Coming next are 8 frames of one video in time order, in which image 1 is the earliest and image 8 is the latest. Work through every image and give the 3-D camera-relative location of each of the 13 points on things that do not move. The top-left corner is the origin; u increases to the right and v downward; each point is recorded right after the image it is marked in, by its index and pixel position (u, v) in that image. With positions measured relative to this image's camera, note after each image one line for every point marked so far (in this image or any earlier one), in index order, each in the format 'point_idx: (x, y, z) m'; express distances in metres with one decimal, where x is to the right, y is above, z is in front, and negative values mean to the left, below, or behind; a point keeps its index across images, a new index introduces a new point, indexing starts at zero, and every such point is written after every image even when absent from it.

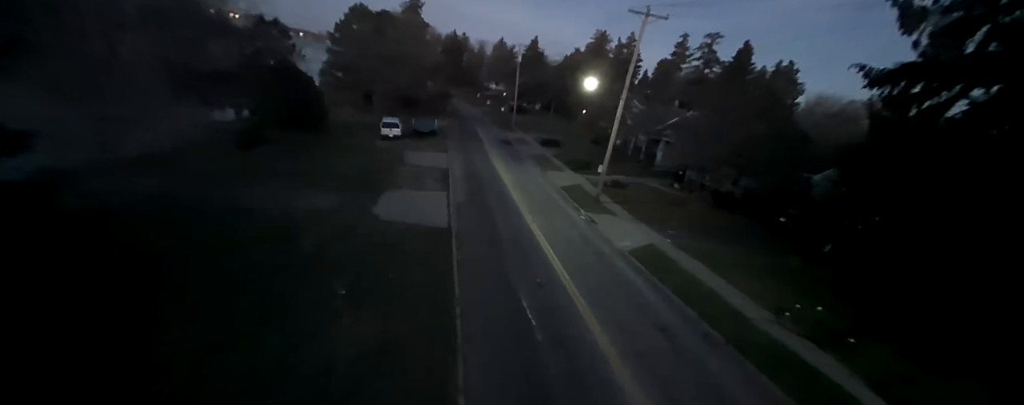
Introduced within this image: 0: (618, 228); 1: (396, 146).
0: (+4.1, -0.9, +11.5) m
1: (-6.5, +3.1, +18.1) m
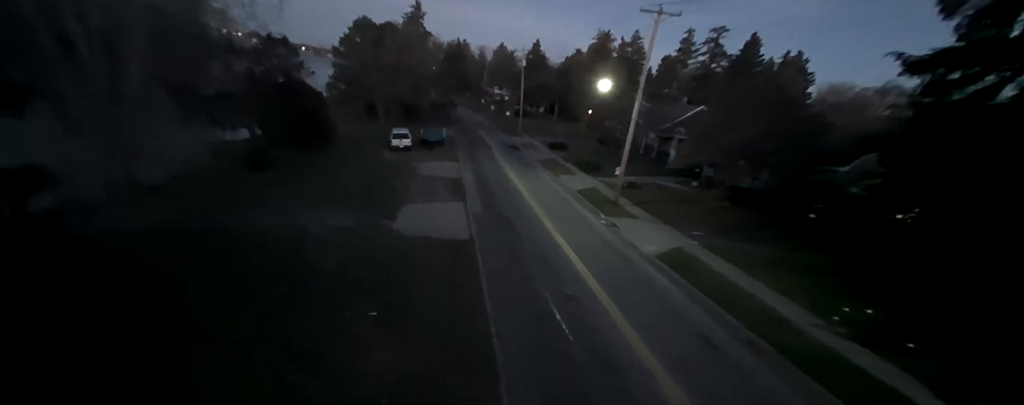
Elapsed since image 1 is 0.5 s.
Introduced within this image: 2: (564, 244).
0: (+4.7, -1.0, +11.2) m
1: (-5.9, +2.5, +18.1) m
2: (+1.5, -0.9, +10.0) m
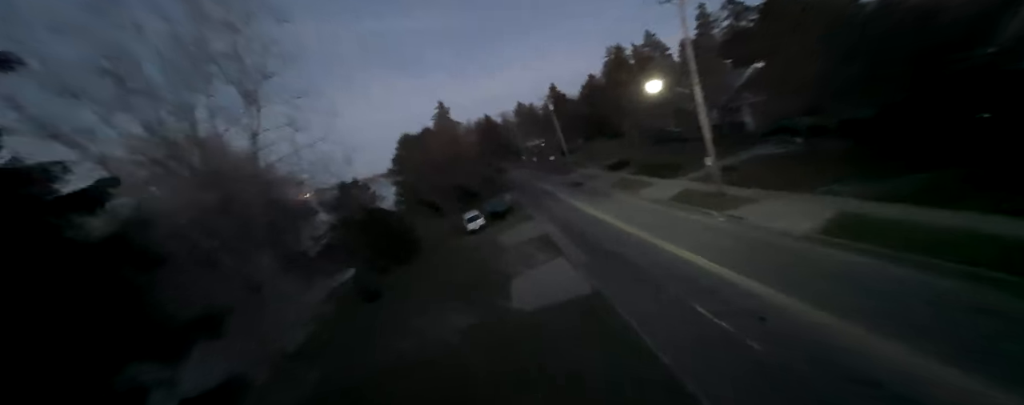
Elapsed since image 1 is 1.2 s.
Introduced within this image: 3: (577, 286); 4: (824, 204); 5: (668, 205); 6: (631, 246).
0: (+7.8, -0.3, +9.2) m
1: (-1.6, -1.9, +18.3) m
2: (+4.6, -1.3, +8.6) m
3: (+1.7, -2.1, +7.9) m
4: (+8.4, -0.1, +8.5) m
5: (+6.6, -0.1, +13.3) m
6: (+3.8, -1.4, +10.1) m
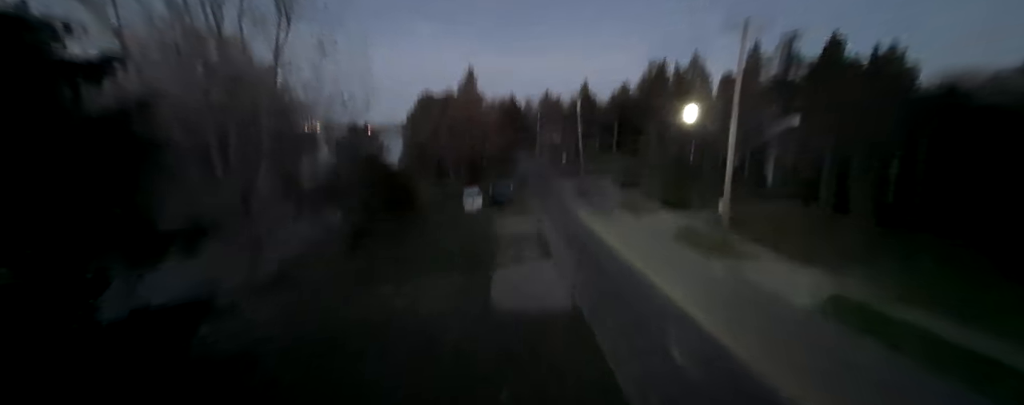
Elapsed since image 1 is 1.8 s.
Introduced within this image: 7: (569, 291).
0: (+7.6, -2.1, +9.1) m
1: (-1.8, -0.7, +18.1) m
2: (+4.2, -2.3, +8.6) m
3: (+1.2, -2.3, +7.8) m
4: (+8.2, -2.1, +8.3) m
5: (+6.5, -1.5, +13.1) m
6: (+3.5, -2.1, +10.0) m
7: (+1.4, -2.3, +7.9) m
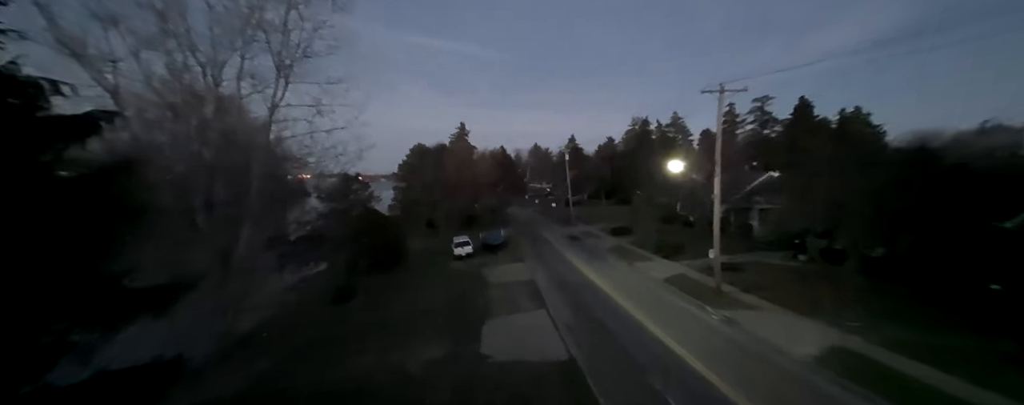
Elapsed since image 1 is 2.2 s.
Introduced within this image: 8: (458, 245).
0: (+7.3, -3.4, +8.8) m
1: (-2.3, -3.5, +17.7) m
2: (+4.0, -3.5, +8.2) m
3: (+1.0, -3.4, +7.3) m
4: (+8.0, -3.3, +8.1) m
5: (+6.2, -3.4, +12.9) m
6: (+3.2, -3.5, +9.6) m
7: (+1.2, -3.4, +7.4) m
8: (-3.4, -2.7, +19.9) m
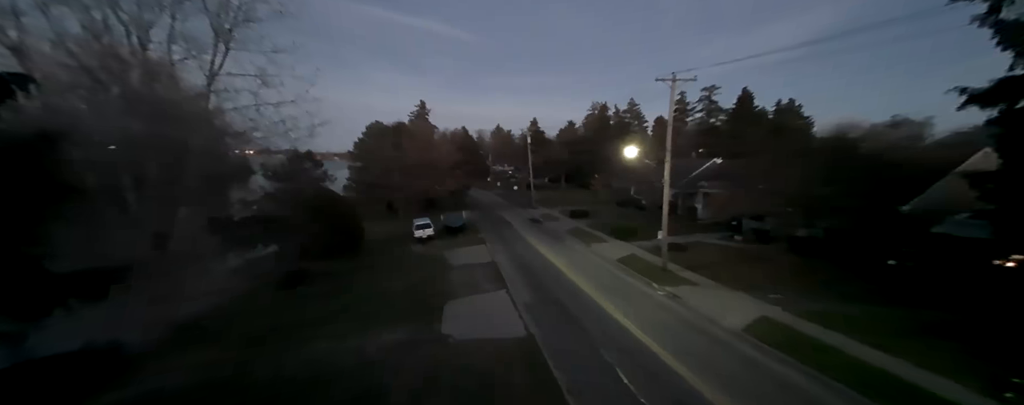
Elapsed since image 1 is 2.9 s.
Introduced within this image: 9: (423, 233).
0: (+6.2, -3.0, +10.0) m
1: (-4.5, -2.5, +17.6) m
2: (+2.9, -3.1, +8.9) m
3: (0.0, -3.0, +7.7) m
4: (+7.0, -2.9, +9.3) m
5: (+4.5, -2.8, +13.9) m
6: (+2.0, -3.0, +10.3) m
7: (+0.3, -3.0, +7.9) m
8: (-5.8, -1.5, +19.6) m
9: (-5.6, -1.8, +19.5) m
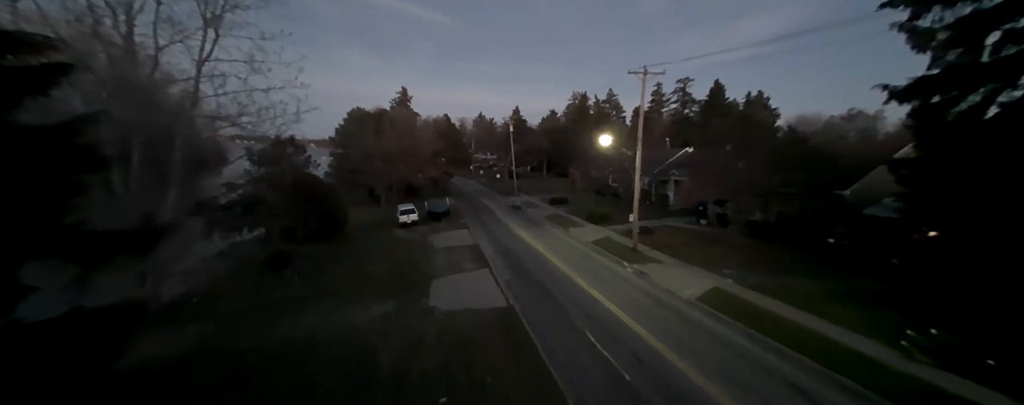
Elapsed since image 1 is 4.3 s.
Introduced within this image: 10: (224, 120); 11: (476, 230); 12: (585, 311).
0: (+5.5, -2.5, +11.0) m
1: (-5.5, -1.7, +17.9) m
2: (+2.4, -2.6, +9.7) m
3: (-0.5, -2.6, +8.3) m
4: (+6.4, -2.5, +10.3) m
5: (+3.7, -2.1, +14.7) m
6: (+1.4, -2.5, +11.0) m
7: (-0.2, -2.6, +8.5) m
8: (-7.0, -0.7, +19.9) m
9: (-6.7, -1.0, +19.8) m
10: (-6.5, +1.8, +7.0) m
11: (-2.1, -1.6, +18.1) m
12: (+1.6, -2.7, +8.2) m
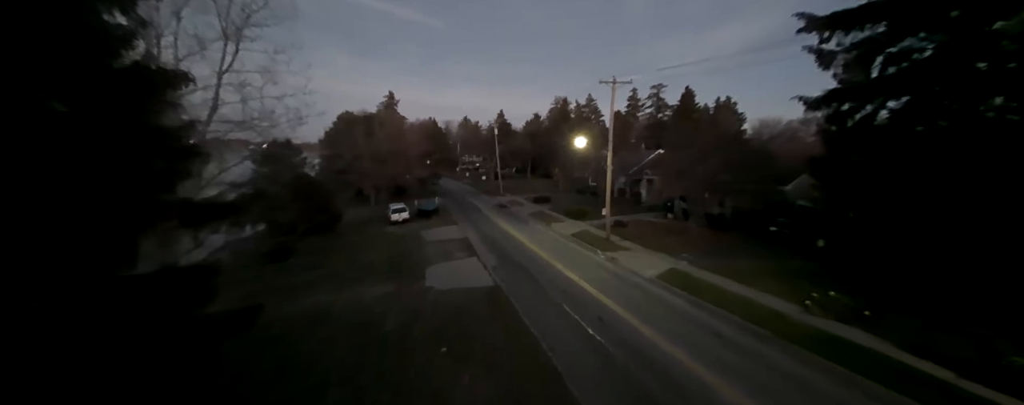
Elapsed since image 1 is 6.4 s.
0: (+5.0, -2.3, +12.3) m
1: (-6.4, -1.7, +18.8) m
2: (+1.8, -2.5, +10.9) m
3: (-0.9, -2.4, +9.4) m
4: (+5.8, -2.2, +11.7) m
5: (+2.9, -2.0, +16.0) m
6: (+0.8, -2.4, +12.1) m
7: (-0.7, -2.4, +9.6) m
8: (-7.9, -0.7, +20.6) m
9: (-7.7, -0.9, +20.5) m
10: (-6.9, +1.9, +7.9) m
11: (-3.0, -1.5, +19.1) m
12: (+1.2, -2.5, +9.3) m
